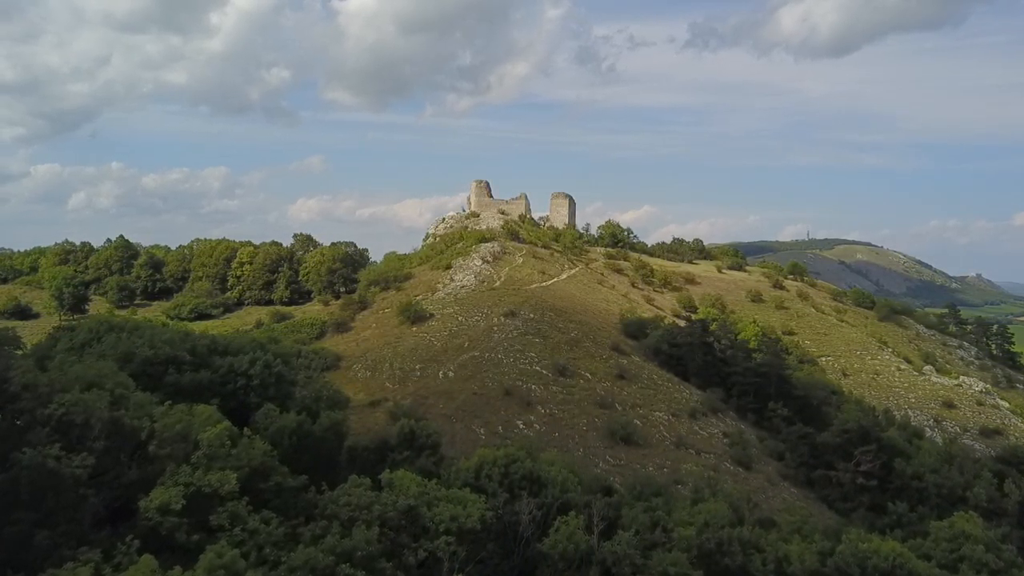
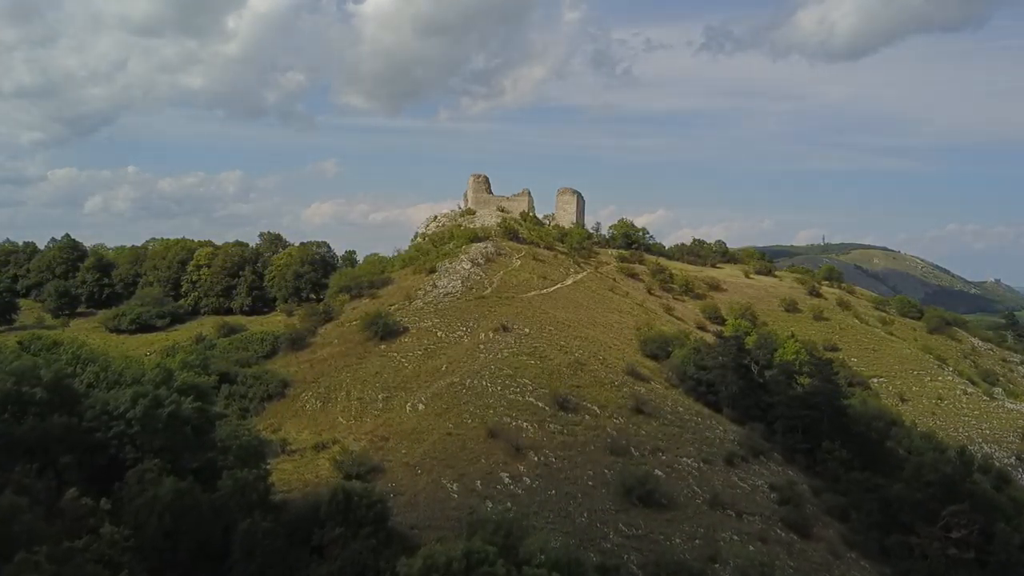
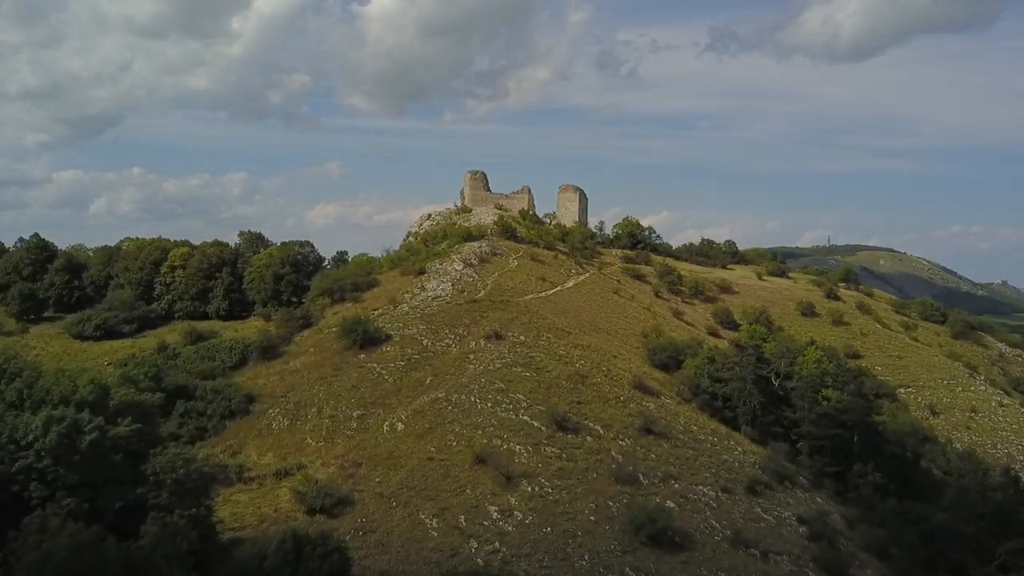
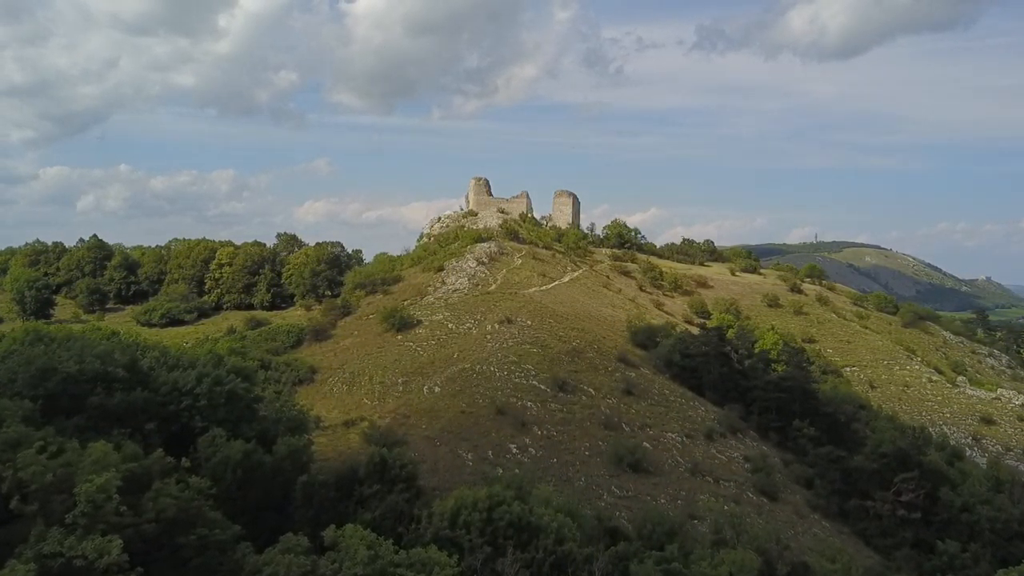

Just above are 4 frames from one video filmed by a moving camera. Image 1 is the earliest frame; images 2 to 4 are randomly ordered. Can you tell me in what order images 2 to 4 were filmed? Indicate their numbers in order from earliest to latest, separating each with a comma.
4, 2, 3
